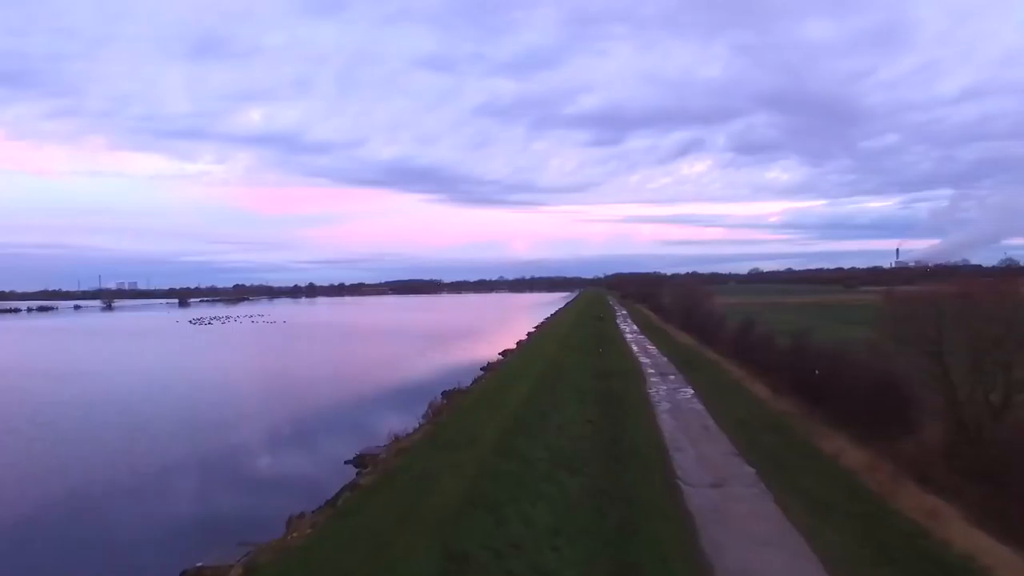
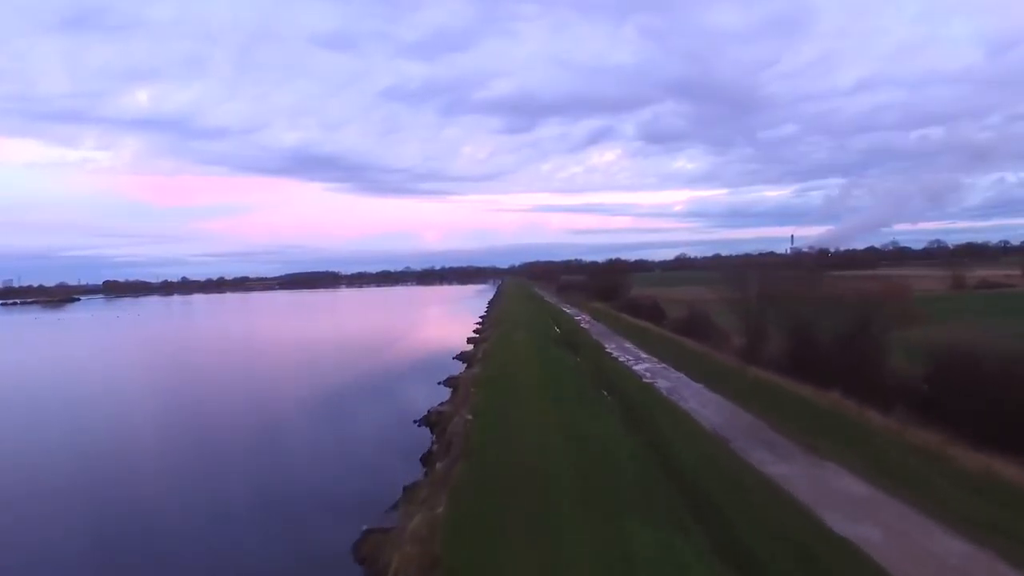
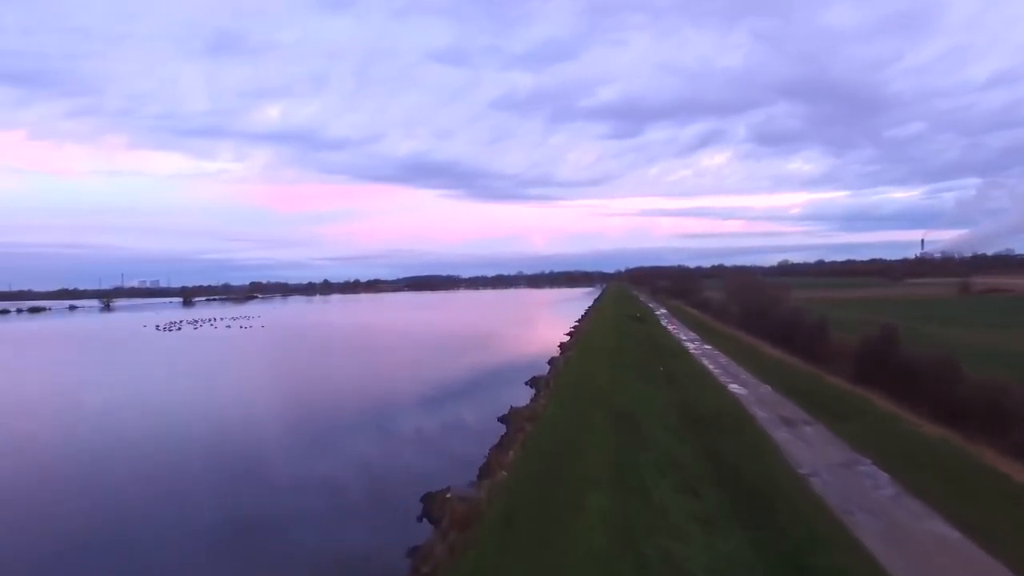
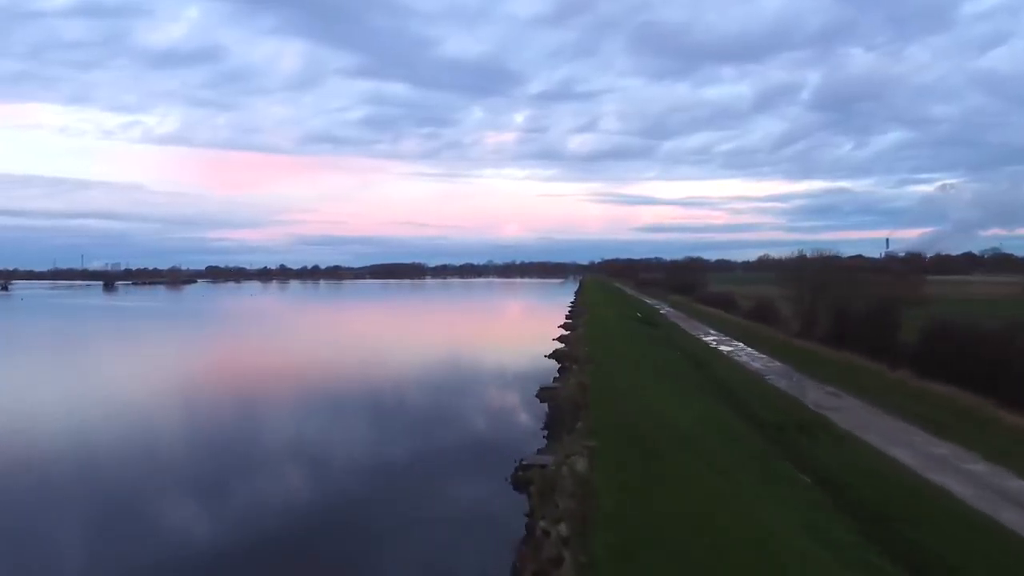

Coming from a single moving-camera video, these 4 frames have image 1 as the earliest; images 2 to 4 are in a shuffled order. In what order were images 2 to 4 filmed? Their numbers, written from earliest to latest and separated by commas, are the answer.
3, 2, 4
